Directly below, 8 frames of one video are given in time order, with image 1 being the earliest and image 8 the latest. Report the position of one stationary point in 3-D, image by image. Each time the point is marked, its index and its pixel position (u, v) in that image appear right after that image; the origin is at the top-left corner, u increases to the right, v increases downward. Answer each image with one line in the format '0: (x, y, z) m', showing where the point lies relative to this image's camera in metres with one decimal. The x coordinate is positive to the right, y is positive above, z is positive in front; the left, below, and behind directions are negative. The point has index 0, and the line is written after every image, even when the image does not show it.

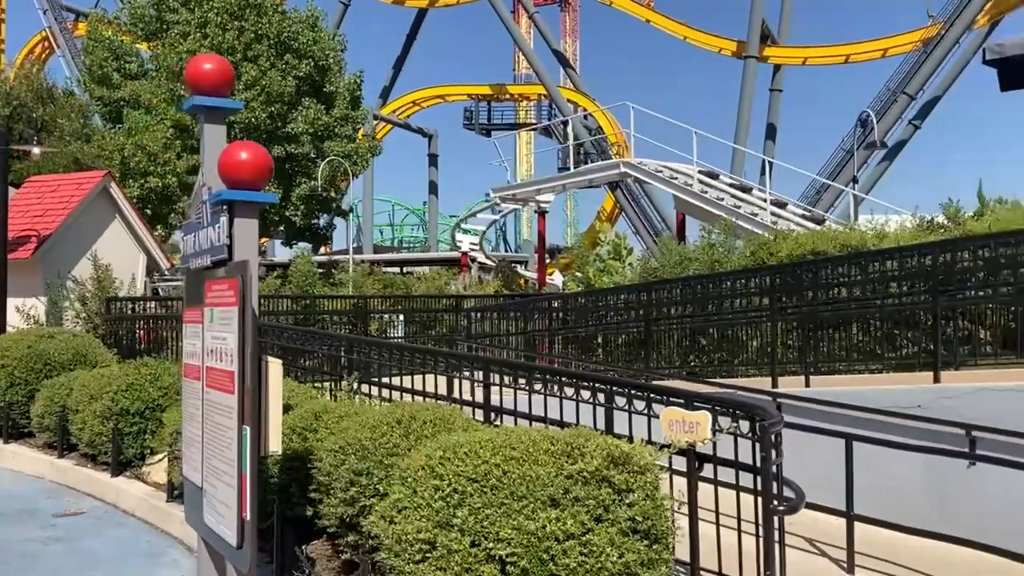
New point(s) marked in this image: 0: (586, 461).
0: (+0.2, -0.6, +3.5) m
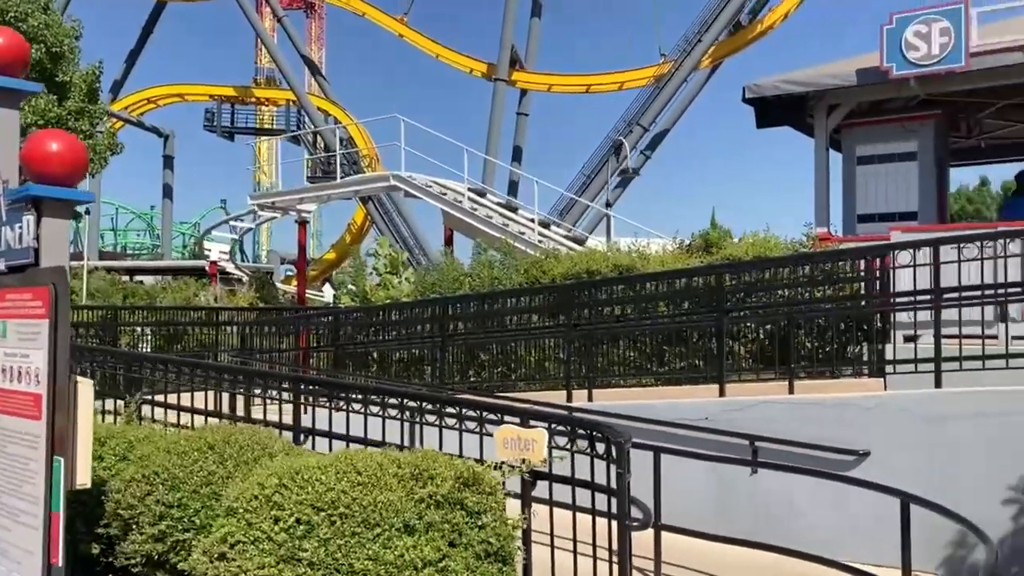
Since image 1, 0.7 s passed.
0: (-0.3, -0.7, +3.4) m
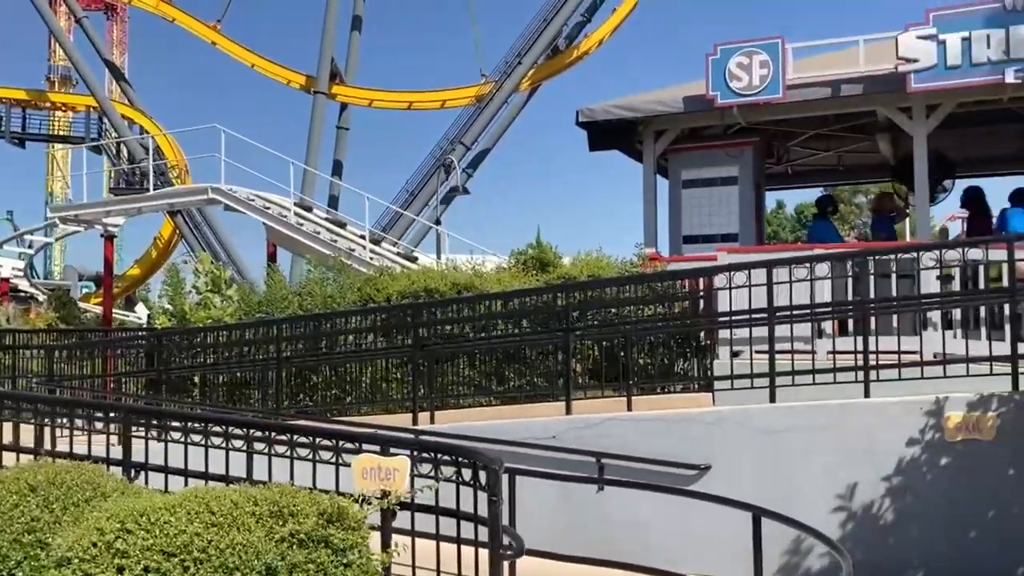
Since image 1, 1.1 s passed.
0: (-0.7, -0.8, +3.2) m
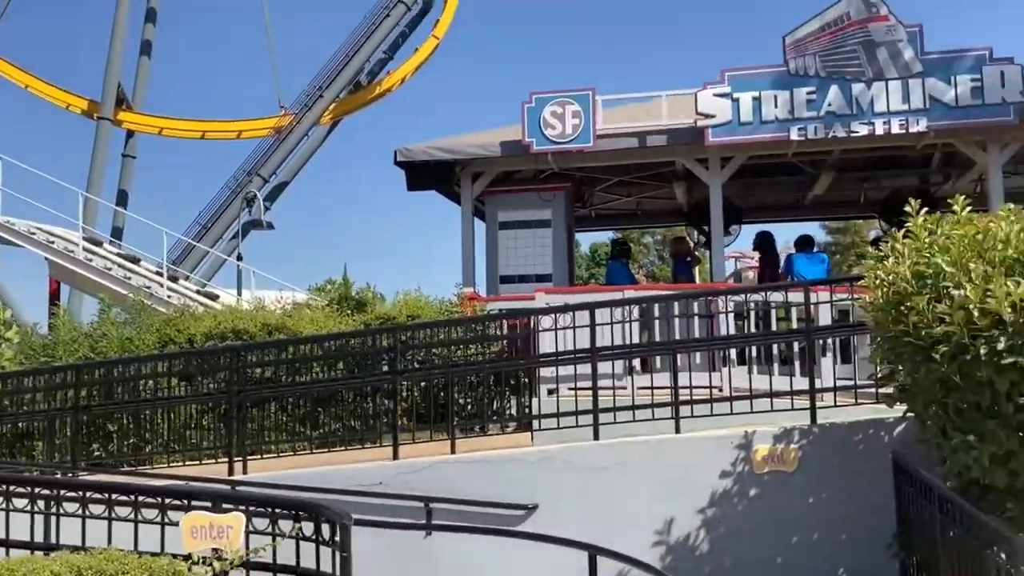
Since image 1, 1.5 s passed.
0: (-1.2, -0.9, +2.9) m
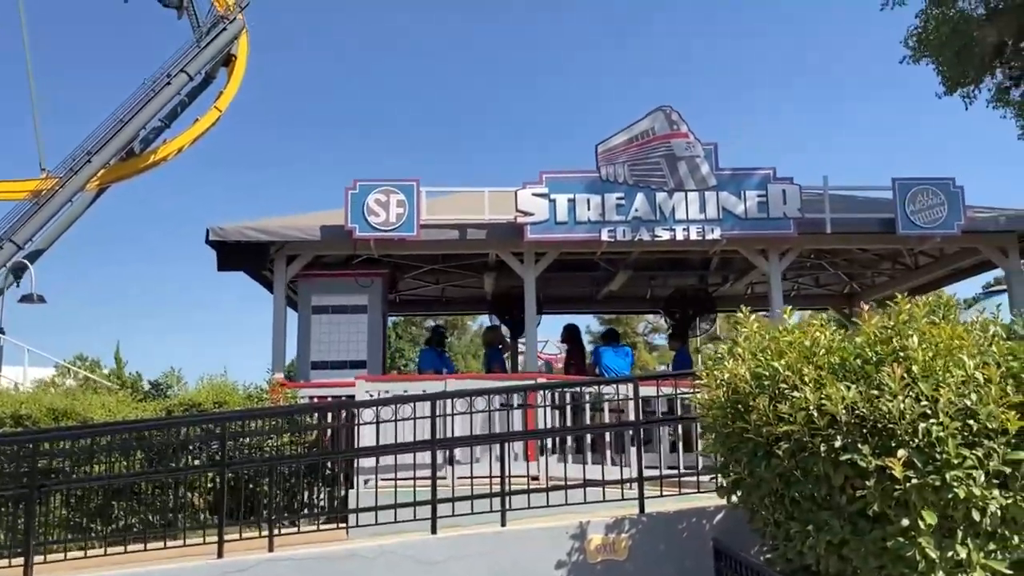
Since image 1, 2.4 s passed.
0: (-1.4, -1.2, +2.6) m
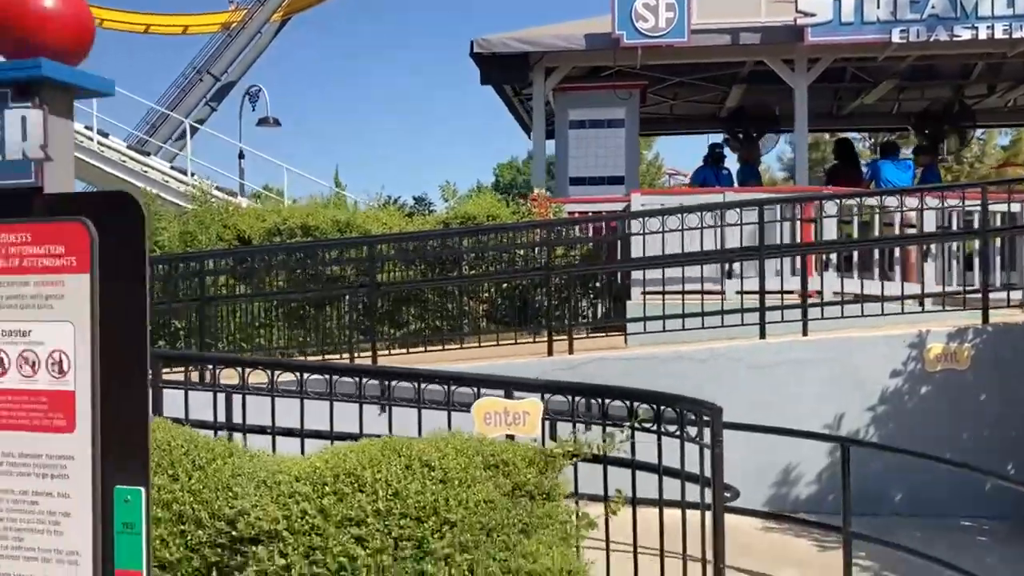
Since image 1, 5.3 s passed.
0: (0.0, -0.5, +2.7) m
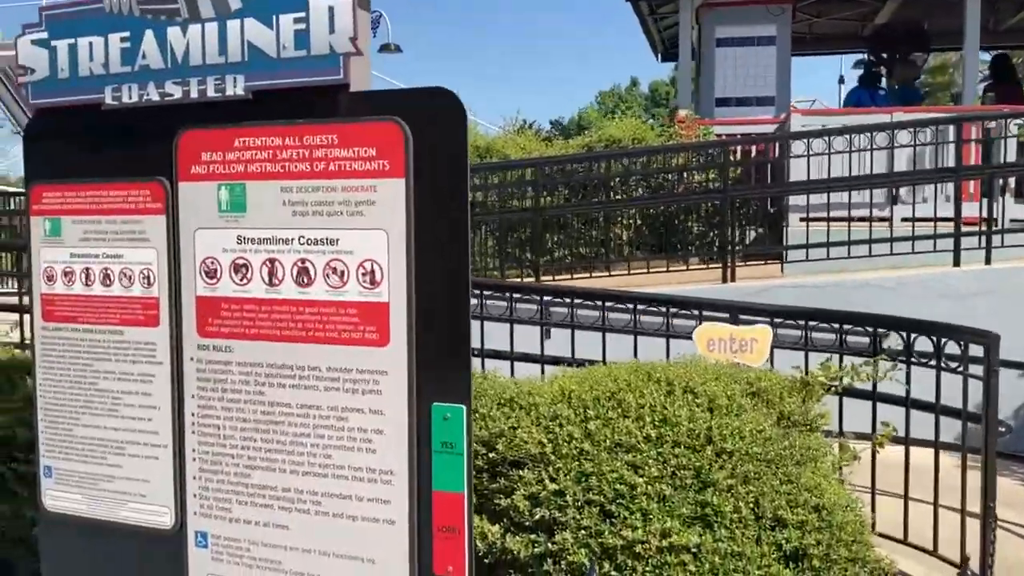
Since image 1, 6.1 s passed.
0: (+0.7, -0.3, +2.6) m
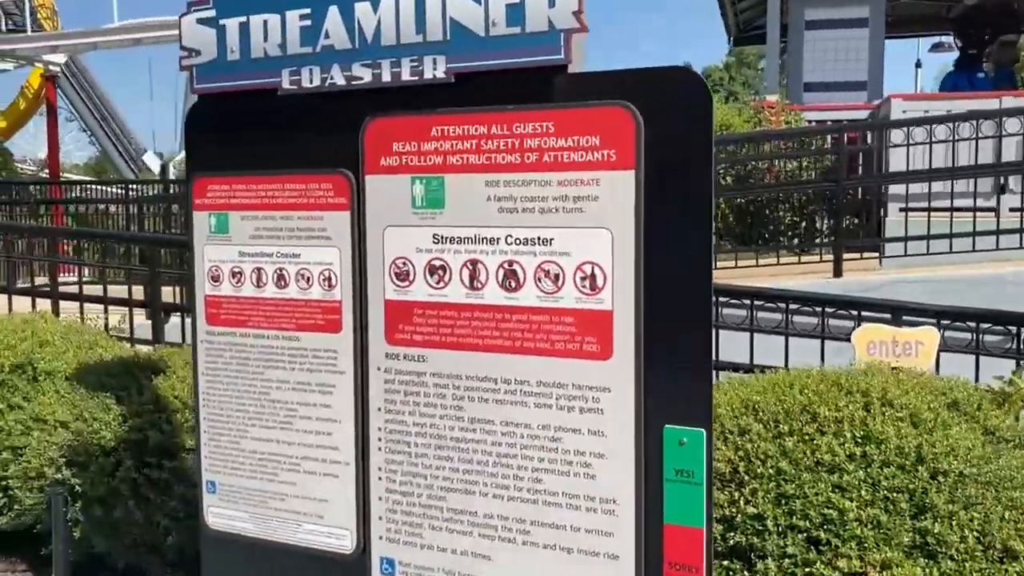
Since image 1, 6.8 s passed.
0: (+1.2, -0.3, +2.3) m
